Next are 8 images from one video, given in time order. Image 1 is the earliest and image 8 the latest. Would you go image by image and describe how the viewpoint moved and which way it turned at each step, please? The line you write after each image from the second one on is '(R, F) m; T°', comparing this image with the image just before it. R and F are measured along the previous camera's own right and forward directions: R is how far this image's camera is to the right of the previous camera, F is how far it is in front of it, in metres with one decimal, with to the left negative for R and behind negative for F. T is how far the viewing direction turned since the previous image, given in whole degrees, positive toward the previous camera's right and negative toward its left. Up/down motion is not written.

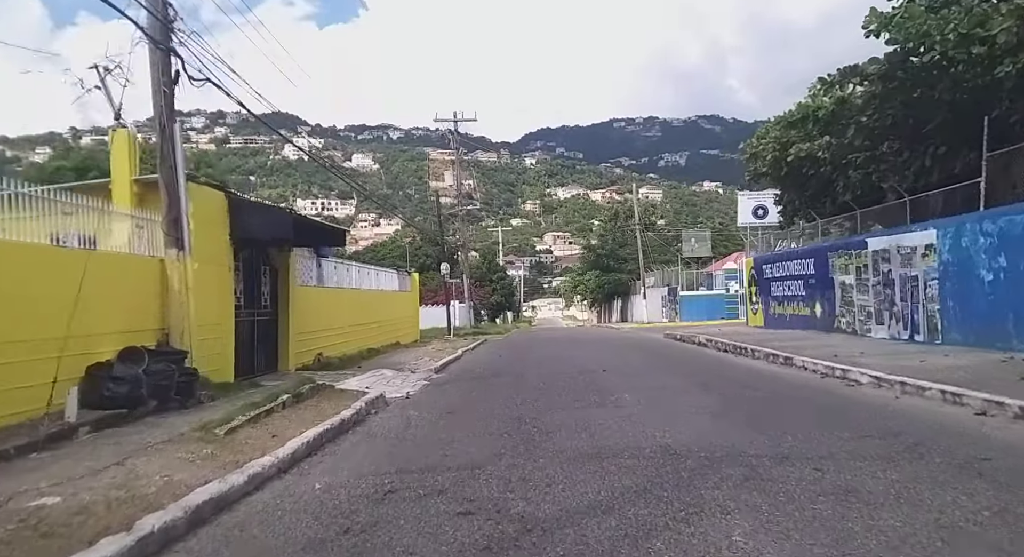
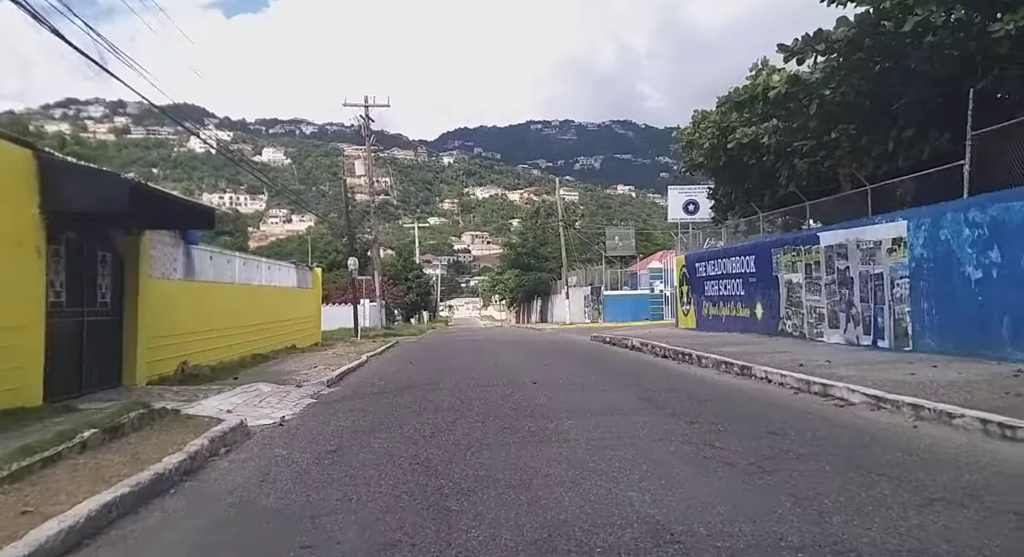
(+0.1, +2.7) m; +7°
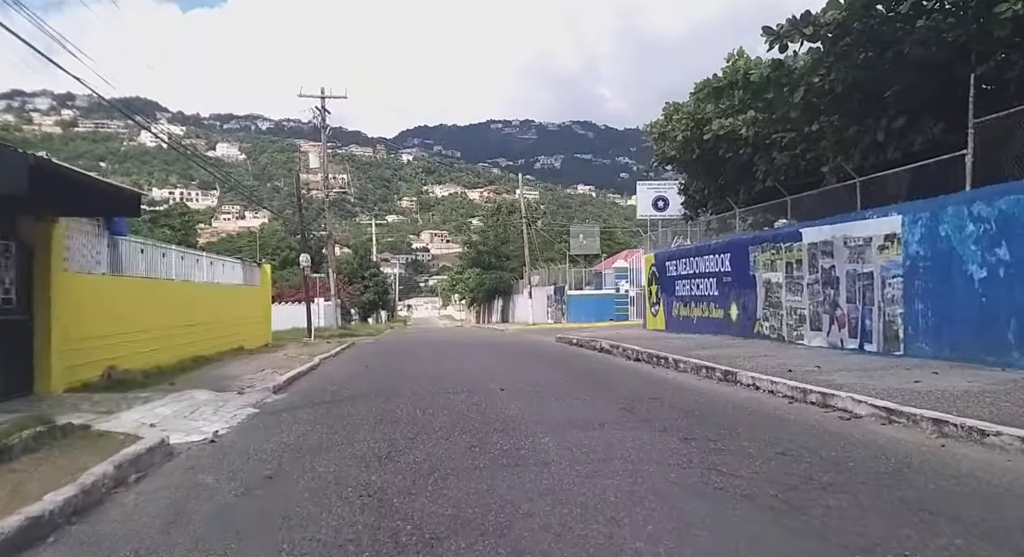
(-0.1, +1.1) m; +3°
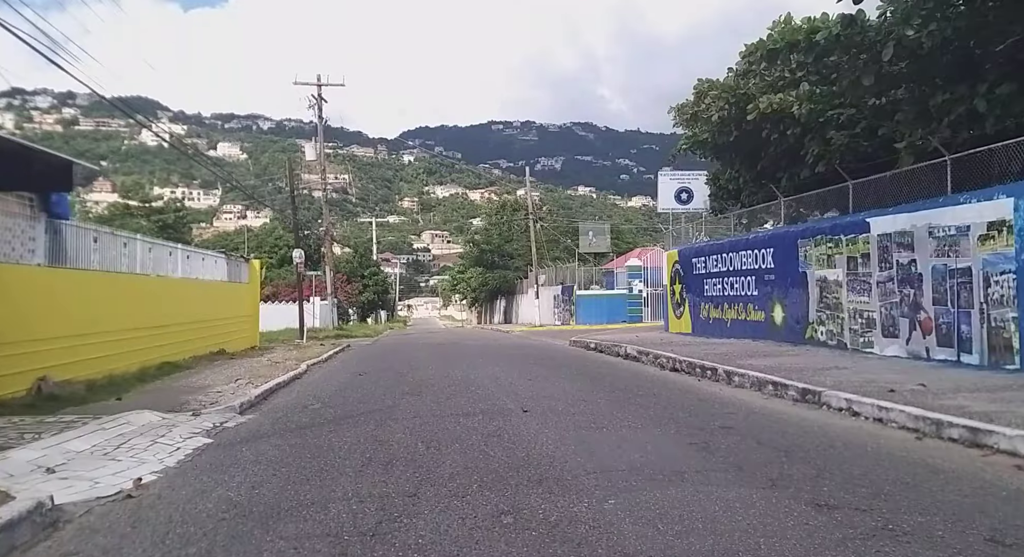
(-0.4, +2.4) m; 0°
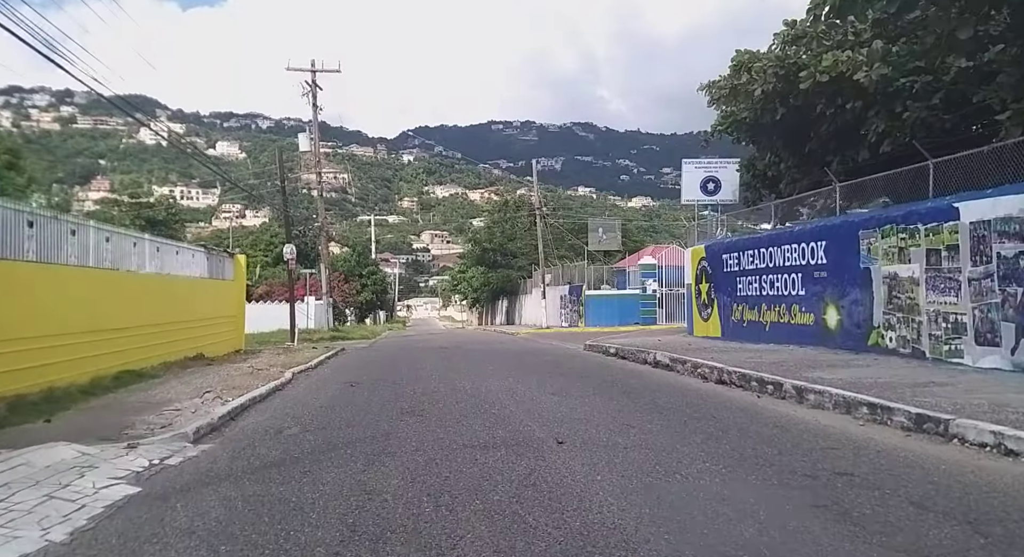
(-0.4, +2.1) m; 0°
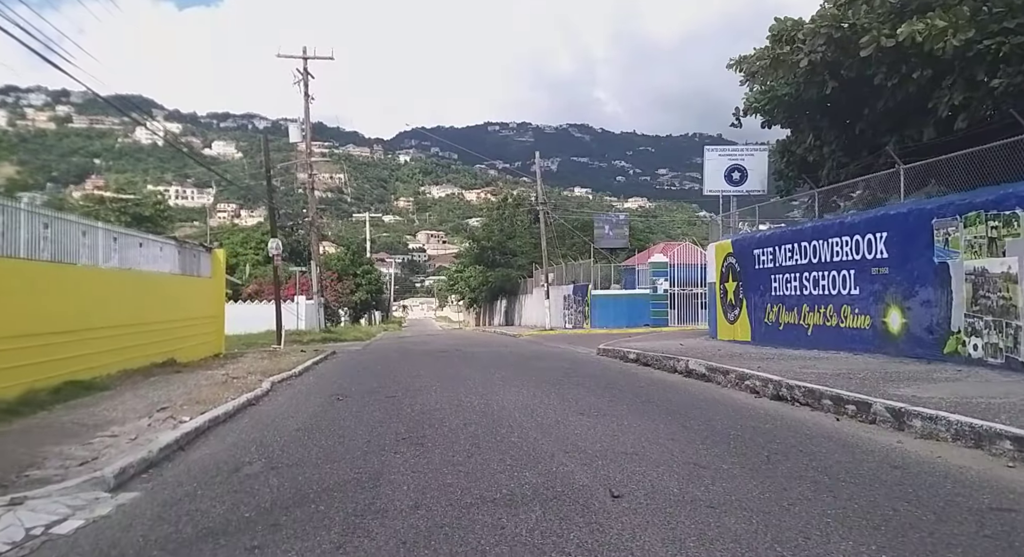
(-0.3, +2.0) m; 0°
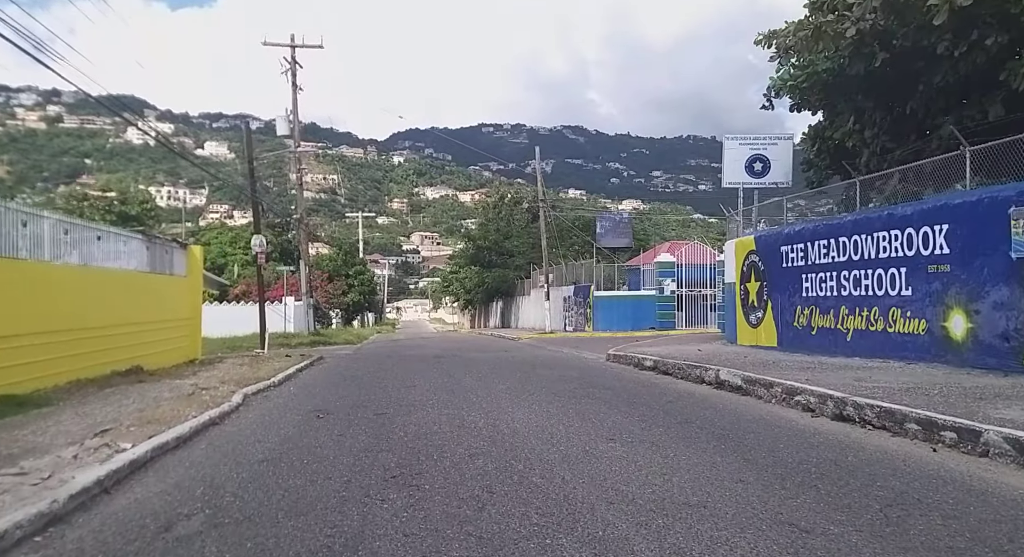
(-0.2, +1.7) m; +1°
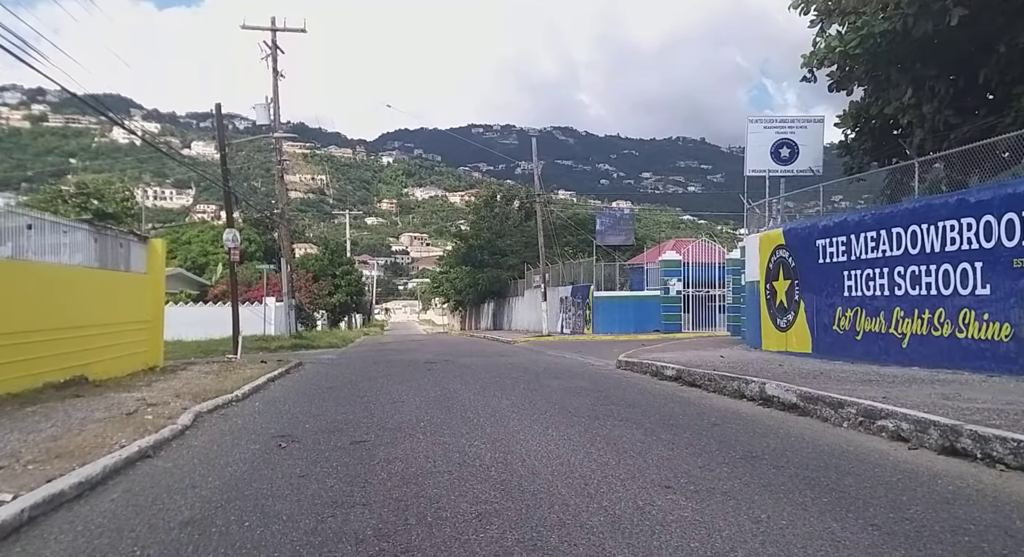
(-0.3, +2.0) m; +1°
